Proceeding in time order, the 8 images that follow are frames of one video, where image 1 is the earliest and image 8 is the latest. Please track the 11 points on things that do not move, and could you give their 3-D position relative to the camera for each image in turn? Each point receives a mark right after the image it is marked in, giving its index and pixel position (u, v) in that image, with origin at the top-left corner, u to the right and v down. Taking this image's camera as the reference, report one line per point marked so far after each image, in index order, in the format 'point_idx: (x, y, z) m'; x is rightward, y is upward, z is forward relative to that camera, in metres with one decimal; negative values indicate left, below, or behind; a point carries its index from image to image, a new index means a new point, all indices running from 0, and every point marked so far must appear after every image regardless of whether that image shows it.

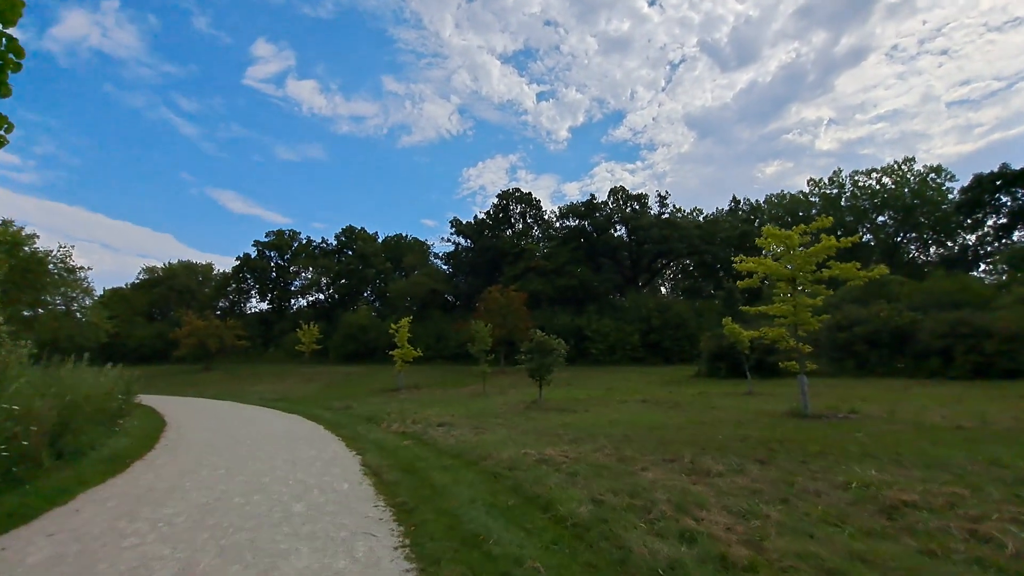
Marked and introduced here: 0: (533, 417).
0: (+0.6, -3.6, +19.1) m
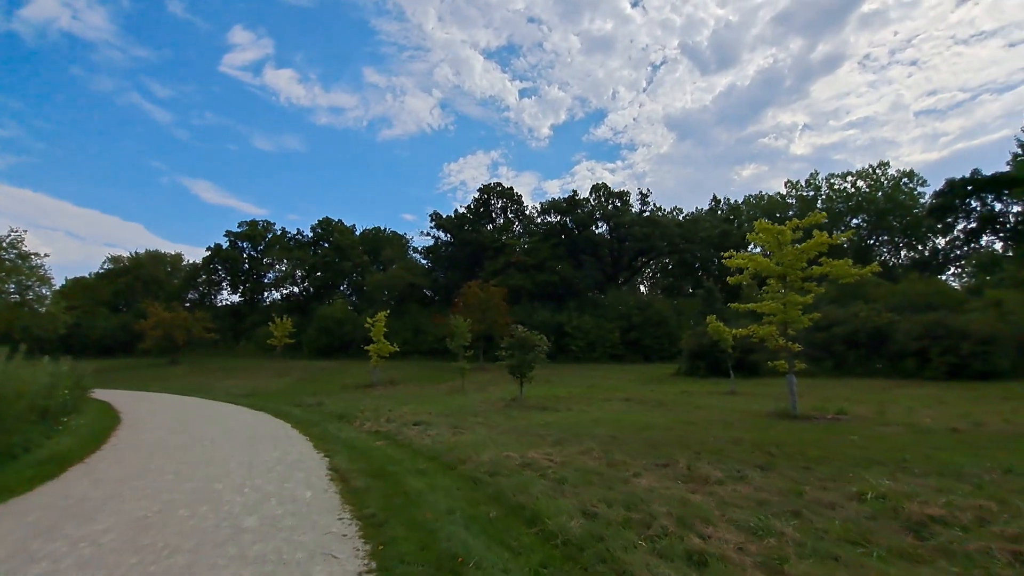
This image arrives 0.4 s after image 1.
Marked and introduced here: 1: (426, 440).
0: (0.0, -3.4, +18.3) m
1: (-1.8, -3.2, +14.6) m
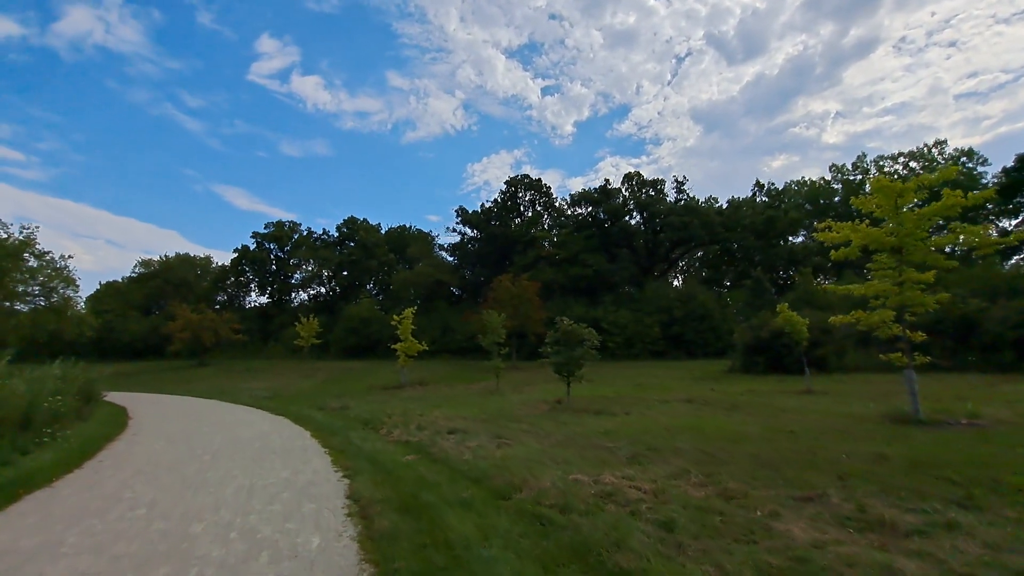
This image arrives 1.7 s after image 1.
0: (+1.1, -3.0, +15.7) m
1: (-0.8, -2.9, +12.1) m
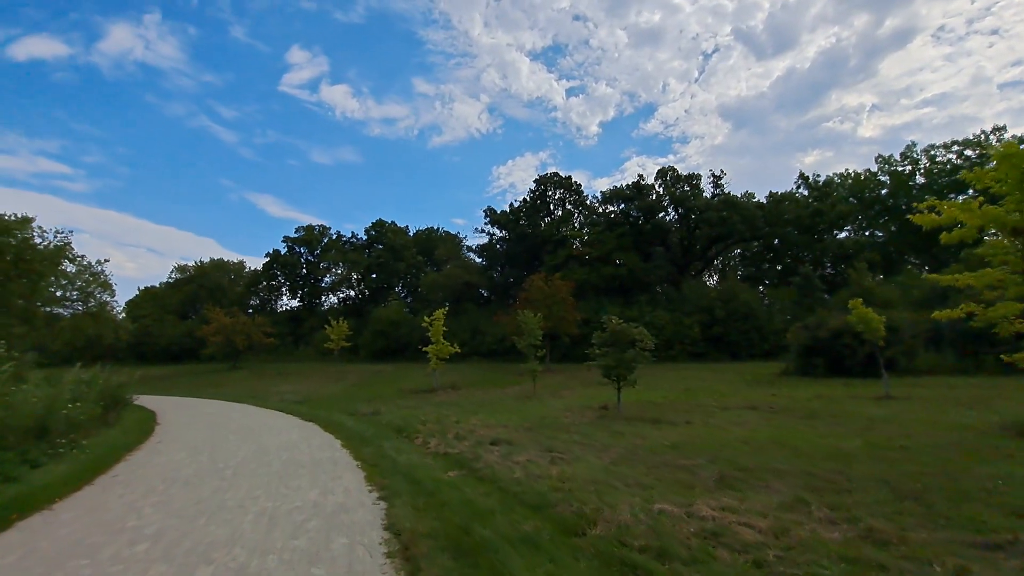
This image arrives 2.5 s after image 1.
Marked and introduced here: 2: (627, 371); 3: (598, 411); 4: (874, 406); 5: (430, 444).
0: (+2.2, -2.9, +14.1) m
1: (+0.1, -2.8, +10.6) m
2: (+2.9, -2.1, +17.6) m
3: (+2.3, -3.3, +18.8) m
4: (+8.0, -2.6, +15.5) m
5: (-1.8, -3.5, +15.5) m
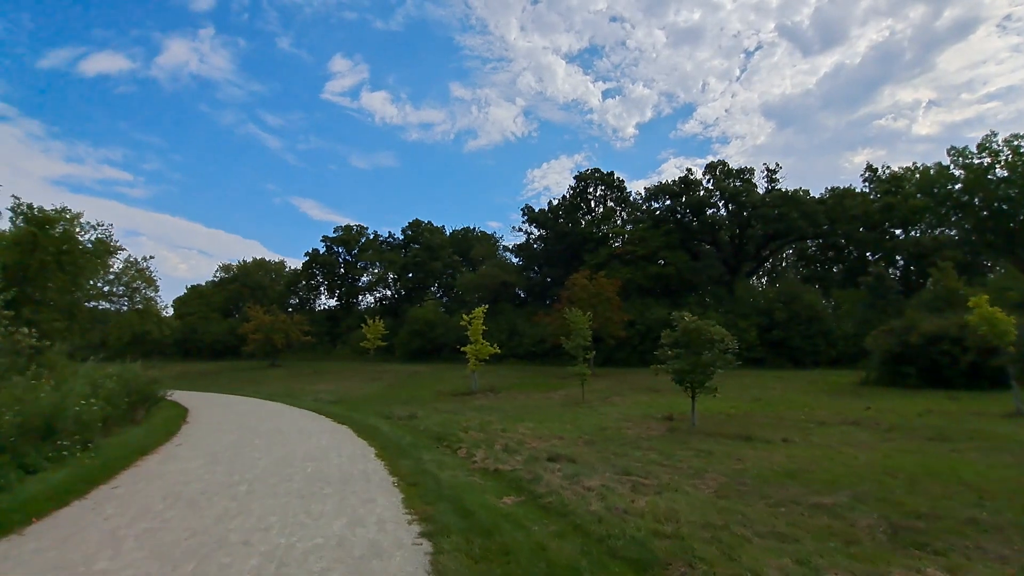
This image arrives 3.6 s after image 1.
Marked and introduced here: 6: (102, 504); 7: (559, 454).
0: (+3.2, -2.7, +11.8) m
1: (+1.0, -2.6, +8.4) m
2: (+4.2, -1.9, +15.2) m
3: (+3.7, -3.2, +16.5) m
4: (+9.2, -2.5, +12.9) m
5: (-0.7, -3.3, +13.4) m
6: (-5.1, -2.8, +8.6) m
7: (+0.9, -3.1, +12.9) m
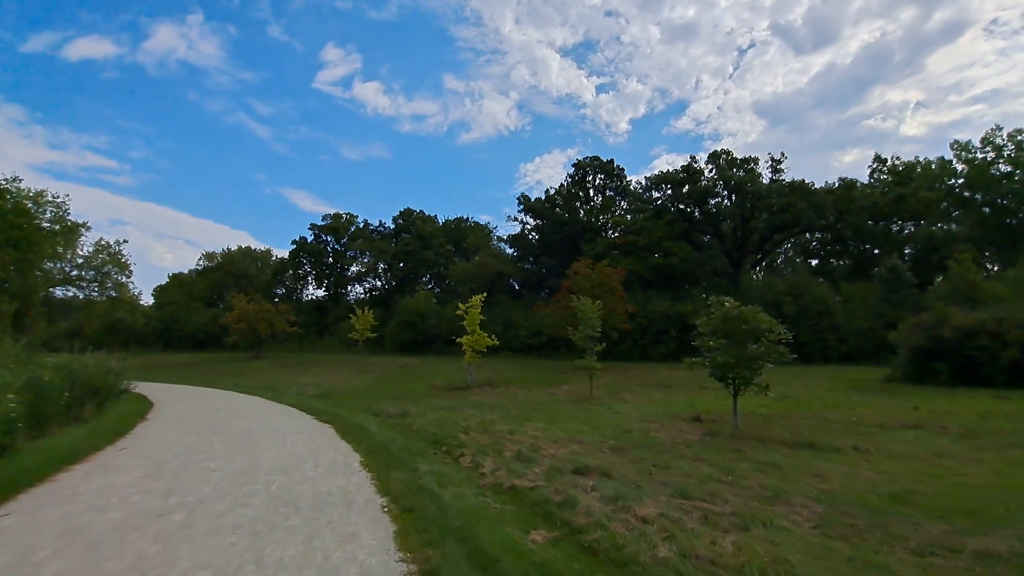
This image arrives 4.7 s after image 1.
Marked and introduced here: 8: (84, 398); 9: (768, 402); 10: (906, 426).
0: (+3.5, -2.4, +9.5) m
1: (+1.3, -2.3, +6.1) m
2: (+4.4, -1.6, +13.0) m
3: (+3.9, -2.8, +14.2) m
4: (+9.4, -2.2, +10.7) m
5: (-0.4, -2.9, +11.1) m
6: (-4.8, -2.4, +6.2) m
7: (+1.1, -2.7, +10.6) m
8: (-12.1, -3.1, +19.9) m
9: (+7.1, -3.1, +18.9) m
10: (+7.8, -2.6, +13.6) m
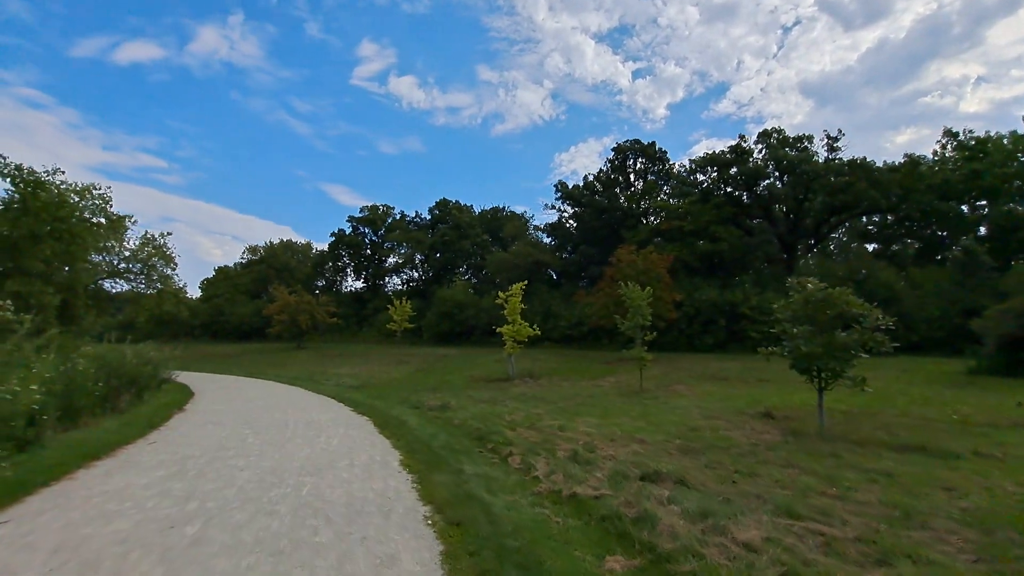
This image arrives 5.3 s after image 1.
0: (+4.2, -2.1, +8.0) m
1: (+1.8, -2.1, +4.7) m
2: (+5.3, -1.2, +11.4) m
3: (+4.8, -2.4, +12.7) m
4: (+10.2, -1.9, +8.9) m
5: (+0.4, -2.6, +9.8) m
6: (-4.2, -2.2, +5.1) m
7: (+1.9, -2.4, +9.3) m
8: (-10.9, -2.8, +19.3) m
9: (+8.3, -2.7, +17.3) m
10: (+8.7, -2.2, +11.9) m
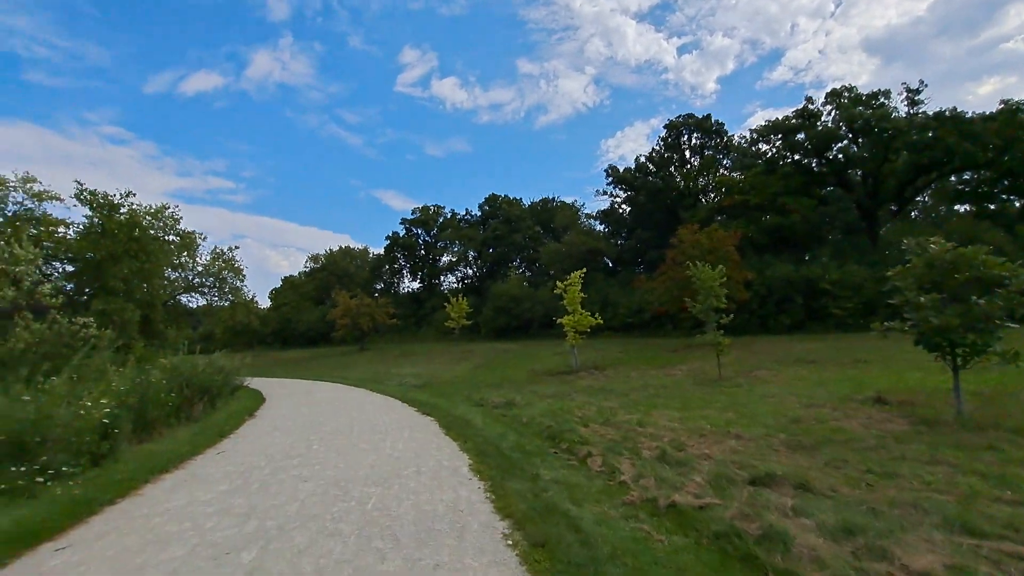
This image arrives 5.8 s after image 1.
0: (+5.1, -1.7, +6.5) m
1: (+2.4, -1.8, +3.4) m
2: (+6.4, -0.7, +9.8) m
3: (+6.1, -1.9, +11.1) m
4: (+11.1, -1.1, +6.9) m
5: (+1.4, -2.3, +8.6) m
6: (-3.5, -2.3, +4.2) m
7: (+2.9, -2.1, +7.9) m
8: (-9.0, -3.0, +18.9) m
9: (+9.8, -1.9, +15.4) m
10: (+9.8, -1.5, +10.0) m
